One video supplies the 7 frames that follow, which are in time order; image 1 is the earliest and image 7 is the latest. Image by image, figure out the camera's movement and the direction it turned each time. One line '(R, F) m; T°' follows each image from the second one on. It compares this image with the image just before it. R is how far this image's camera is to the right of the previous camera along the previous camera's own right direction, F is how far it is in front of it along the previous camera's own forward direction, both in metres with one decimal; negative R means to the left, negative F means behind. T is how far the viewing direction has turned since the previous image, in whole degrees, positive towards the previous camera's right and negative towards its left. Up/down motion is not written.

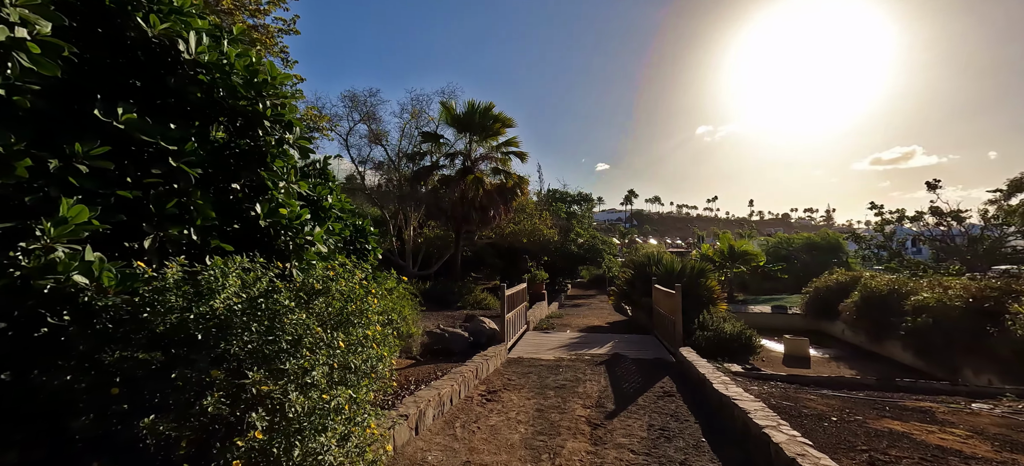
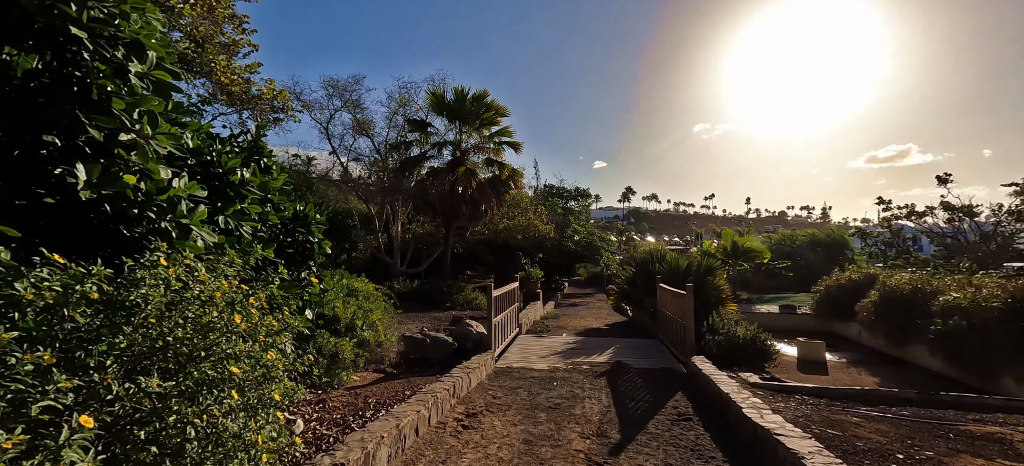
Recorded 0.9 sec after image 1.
(+0.1, +1.0) m; 0°
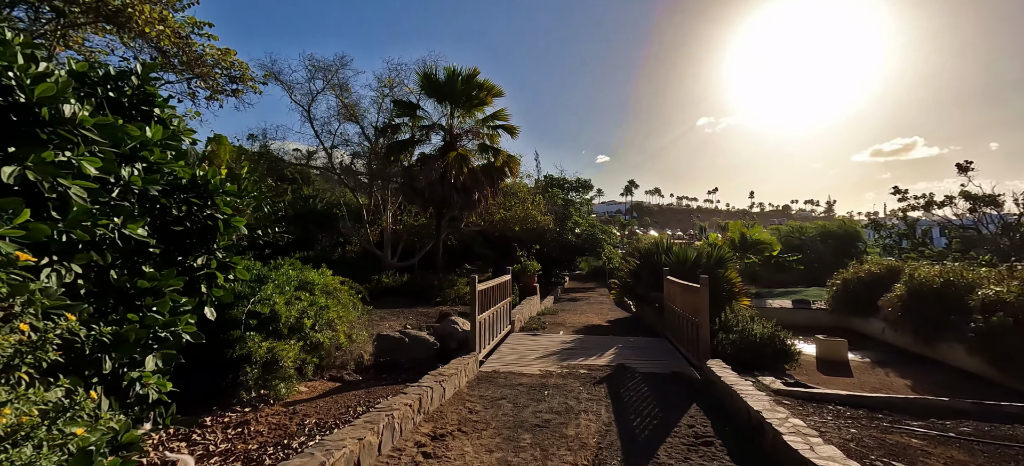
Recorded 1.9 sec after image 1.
(+0.2, +1.0) m; 0°
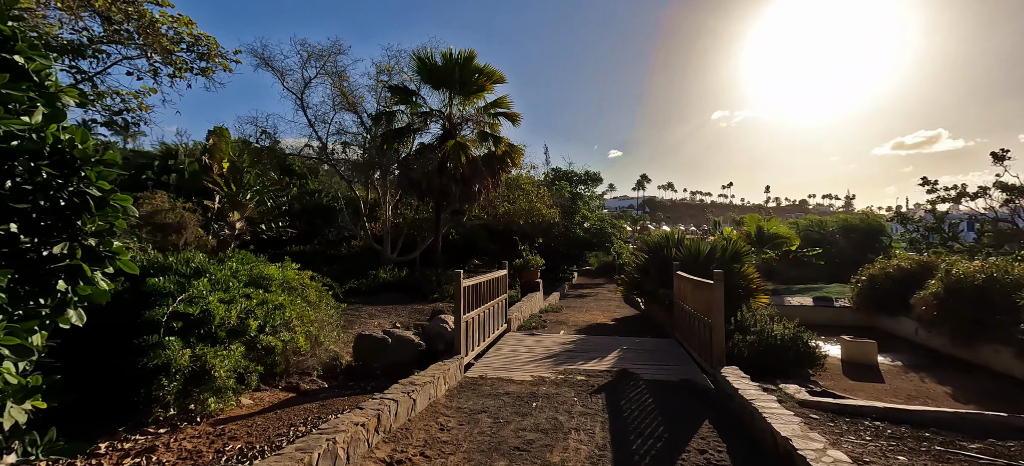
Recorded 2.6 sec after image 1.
(+0.3, +0.7) m; -2°
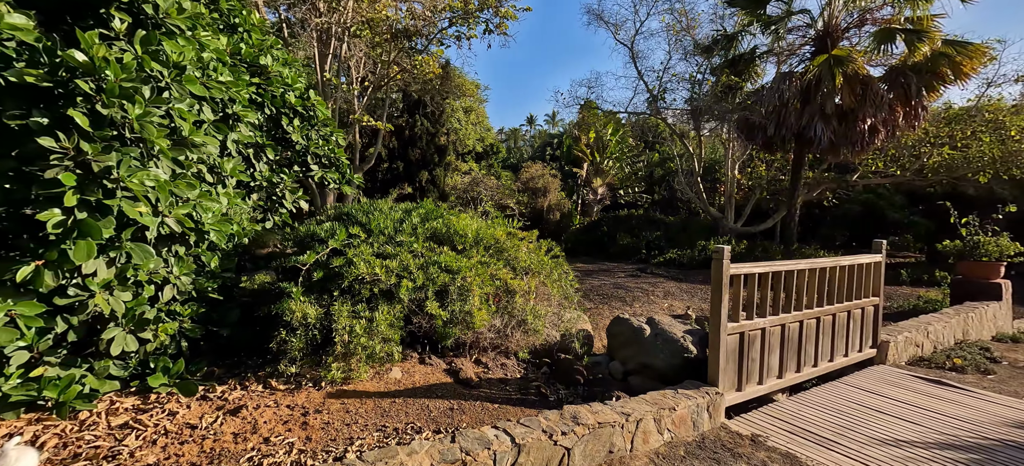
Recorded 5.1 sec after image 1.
(+0.7, +2.4) m; -47°
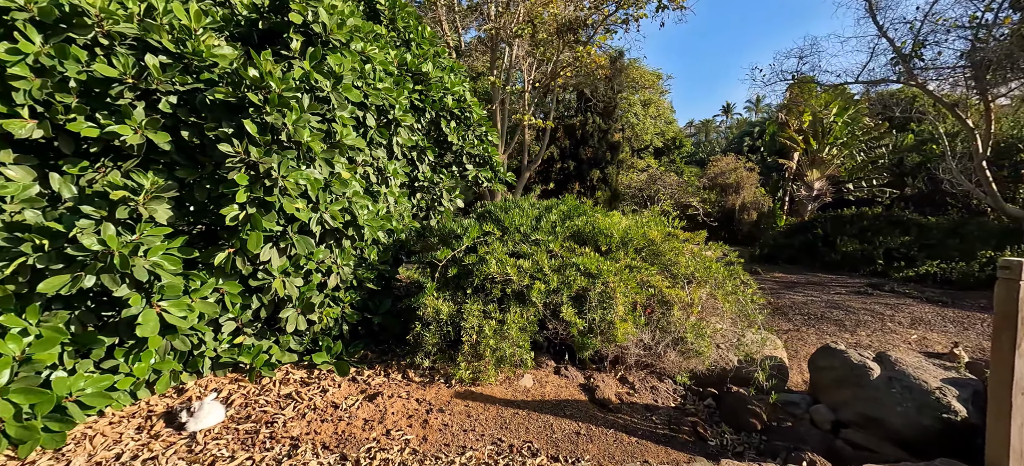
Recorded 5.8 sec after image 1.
(+0.3, +0.4) m; -23°
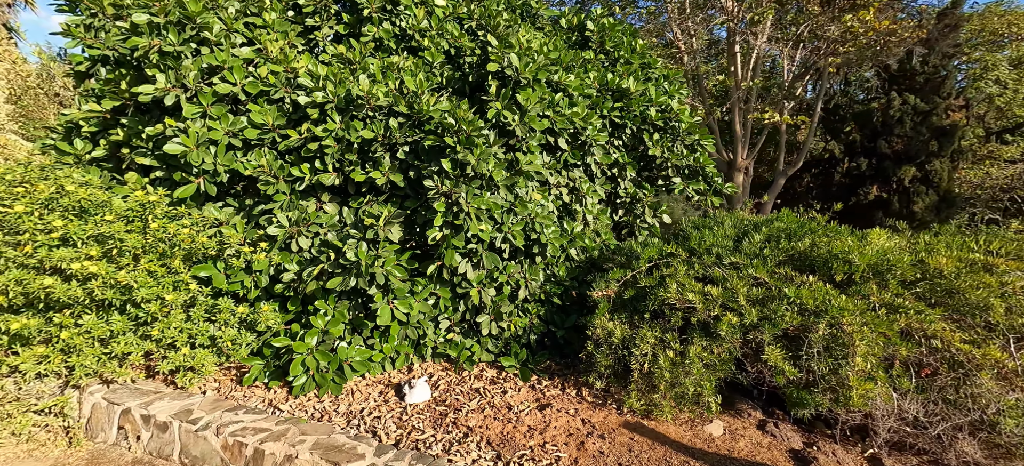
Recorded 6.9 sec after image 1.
(+0.8, +0.3) m; -36°
